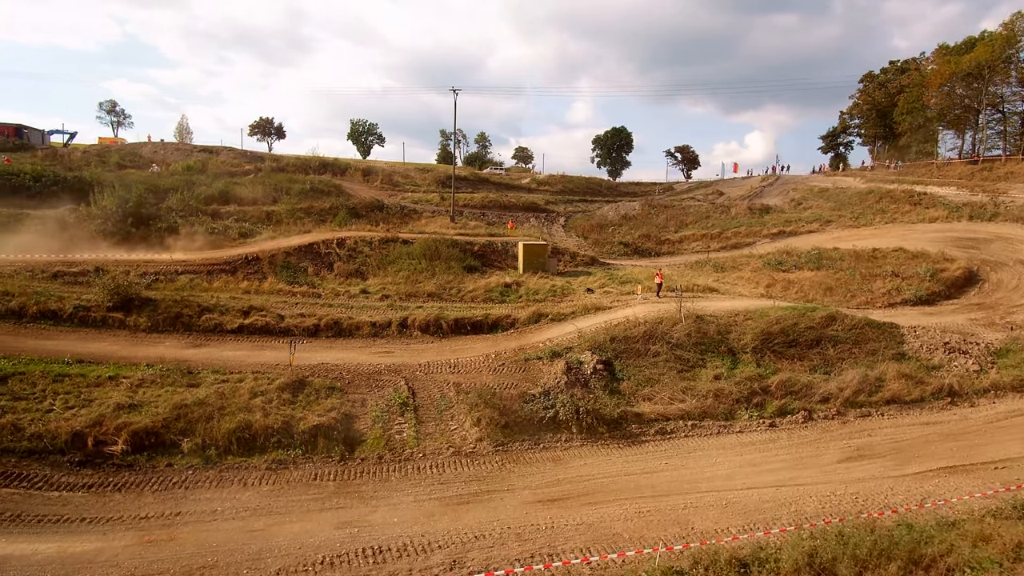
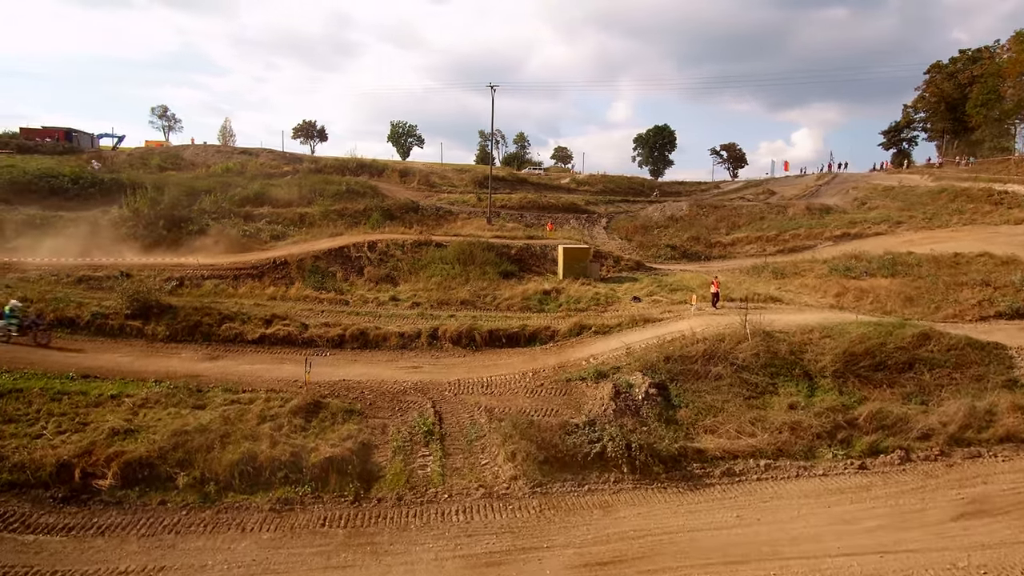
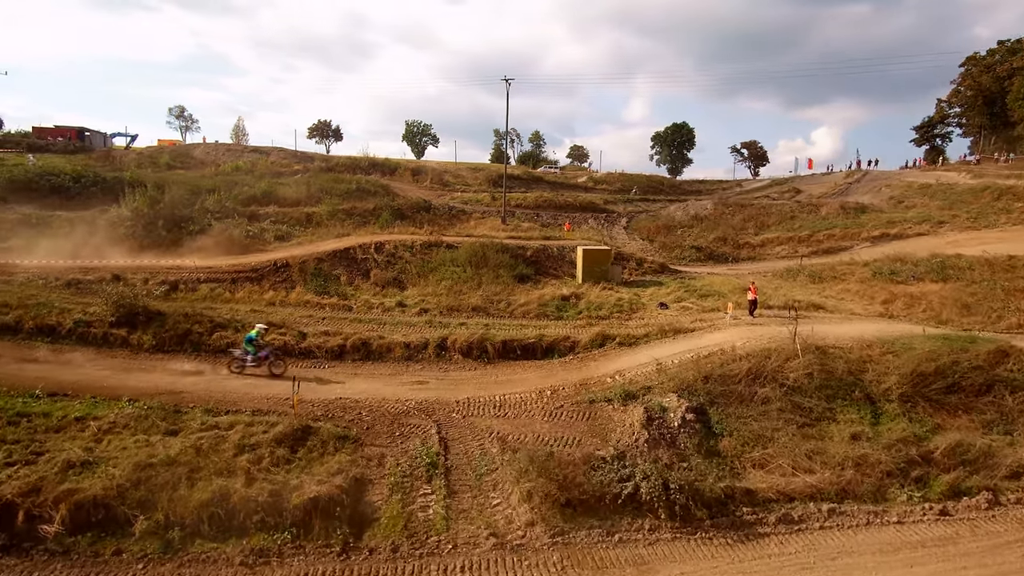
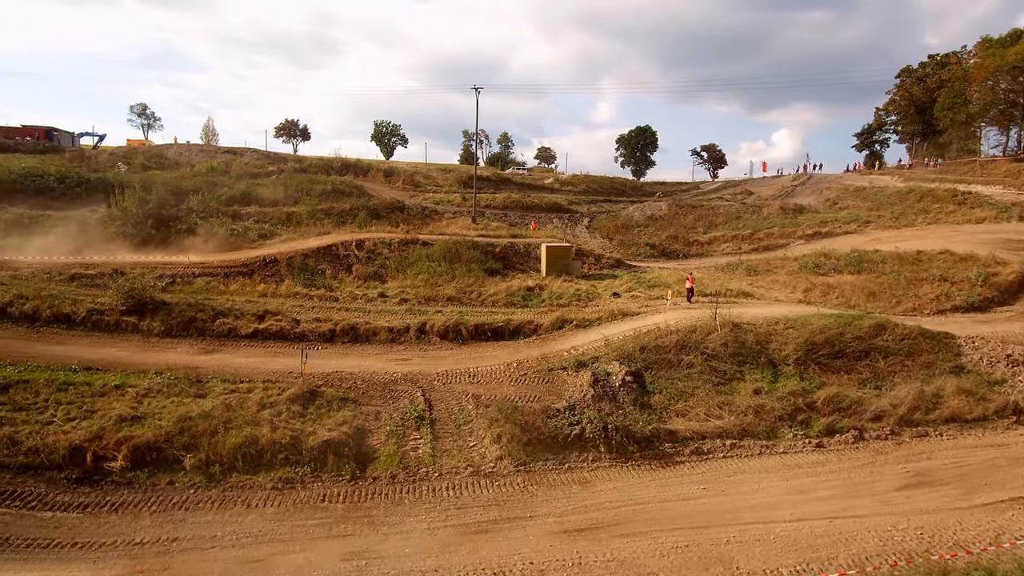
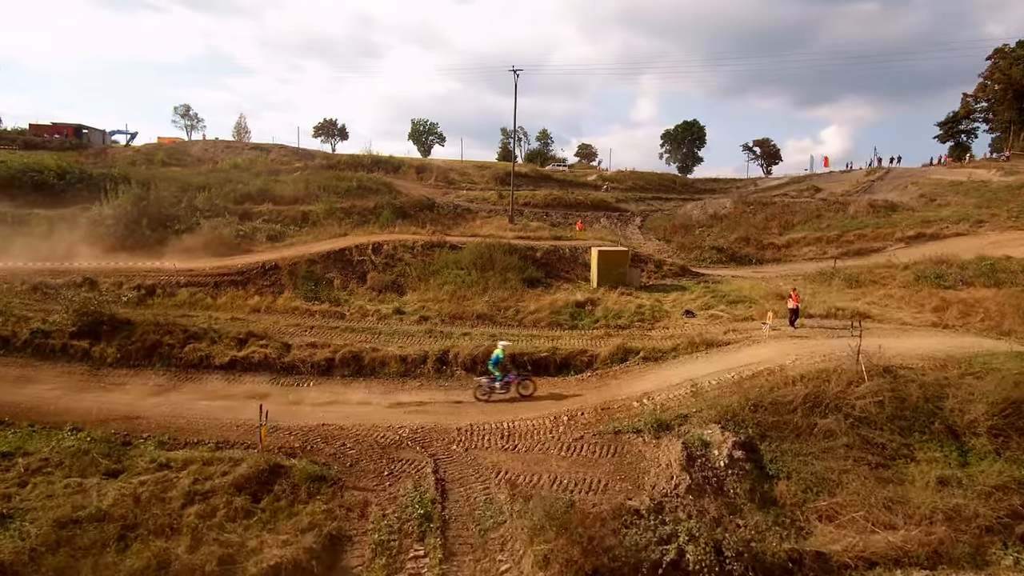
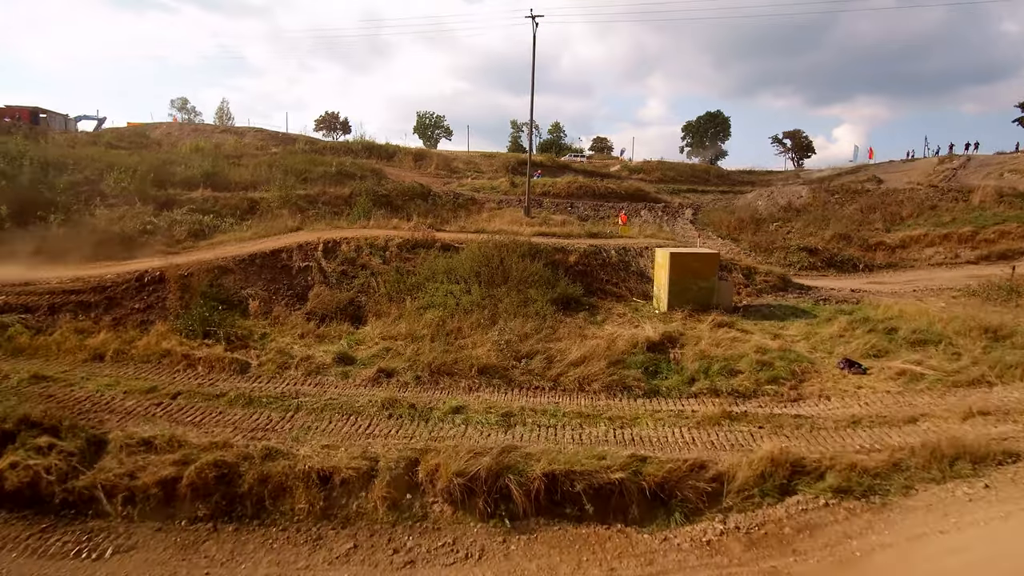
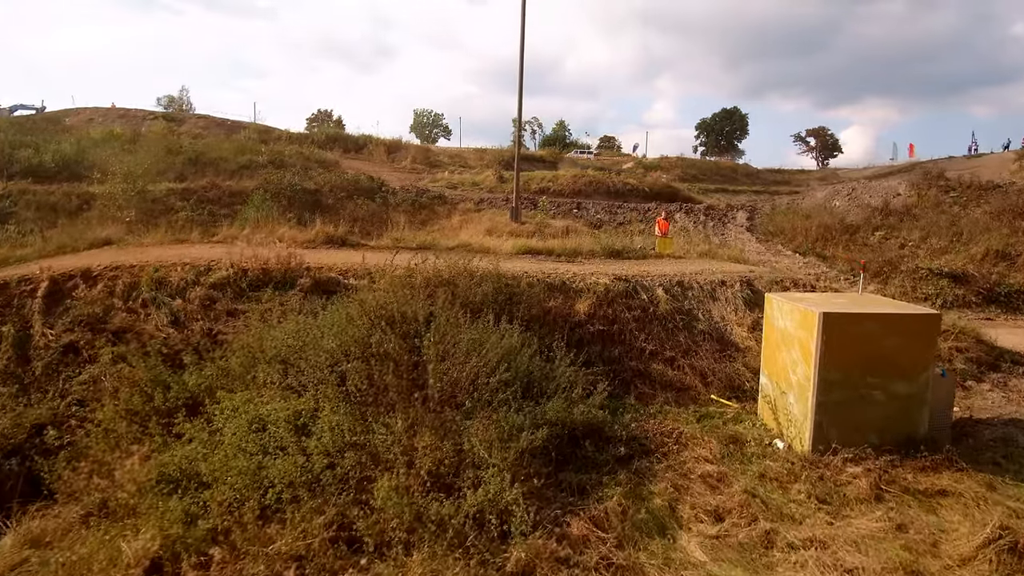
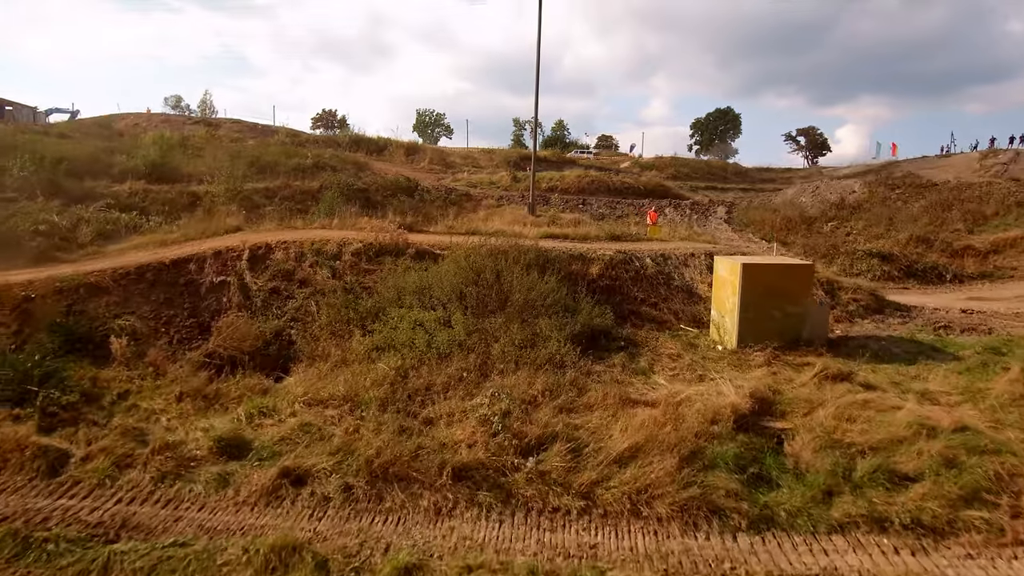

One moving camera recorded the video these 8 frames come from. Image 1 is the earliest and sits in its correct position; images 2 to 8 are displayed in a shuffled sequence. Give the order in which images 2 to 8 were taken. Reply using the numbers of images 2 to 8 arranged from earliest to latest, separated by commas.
4, 2, 3, 5, 6, 8, 7
